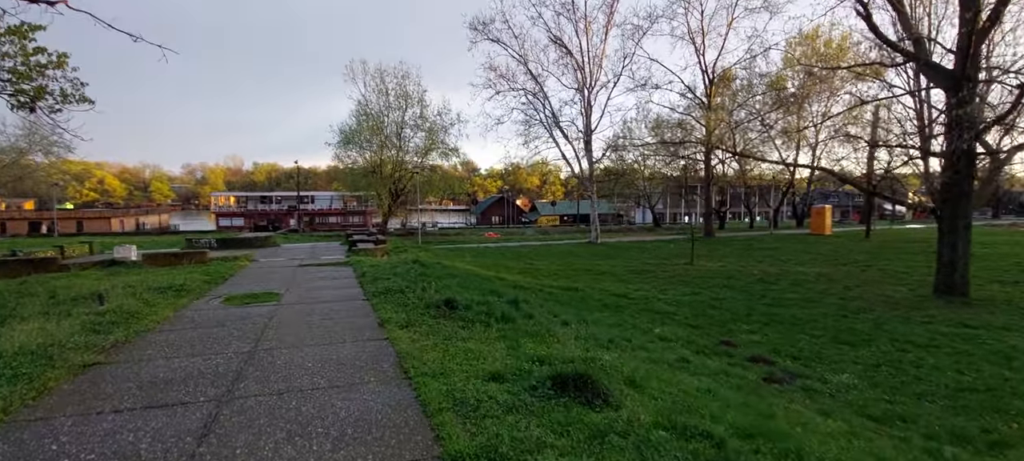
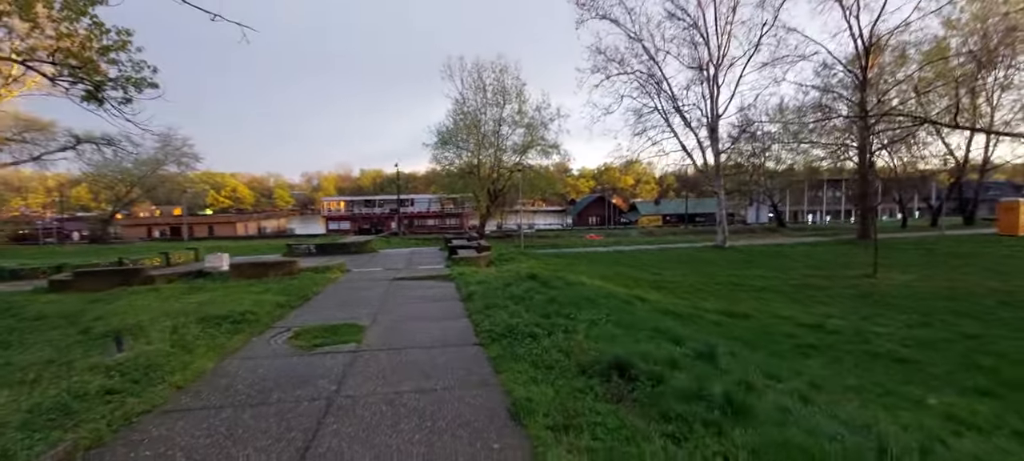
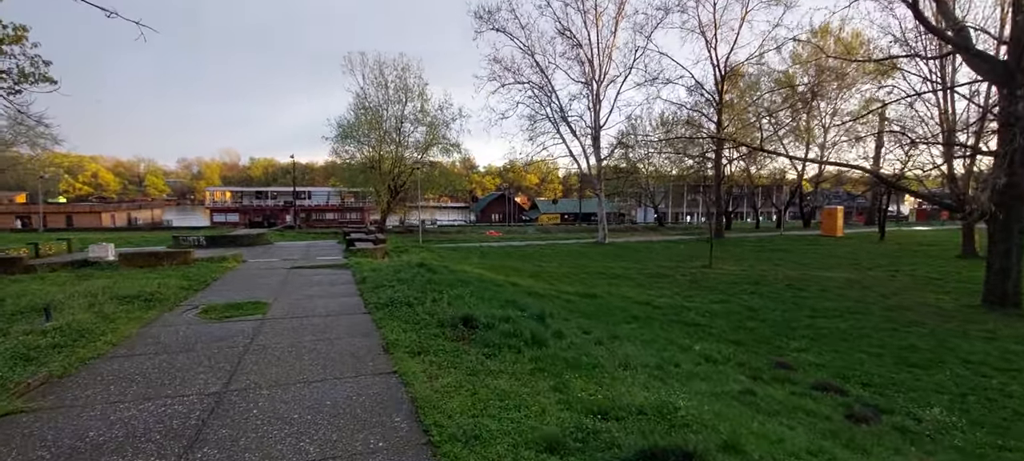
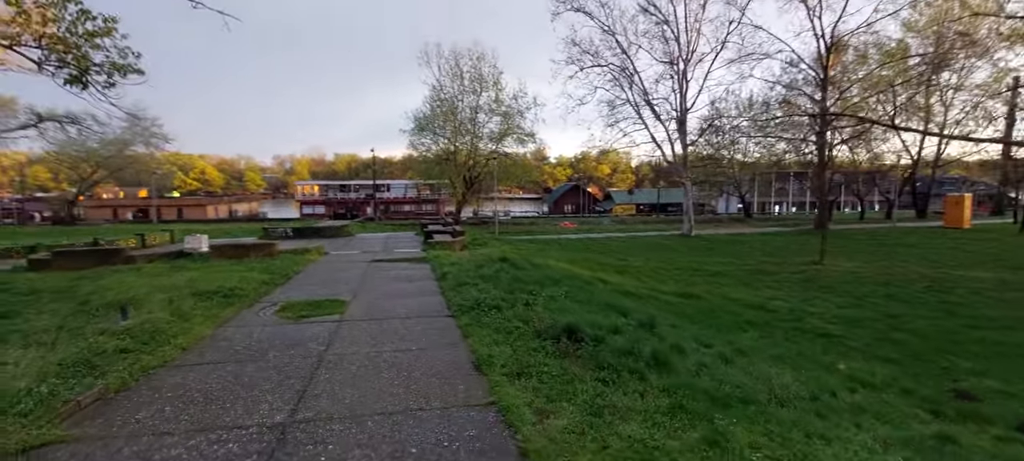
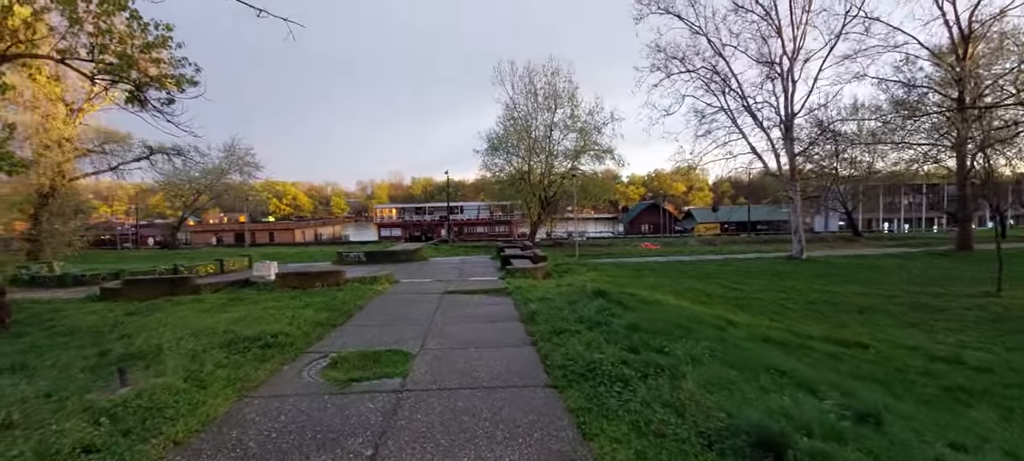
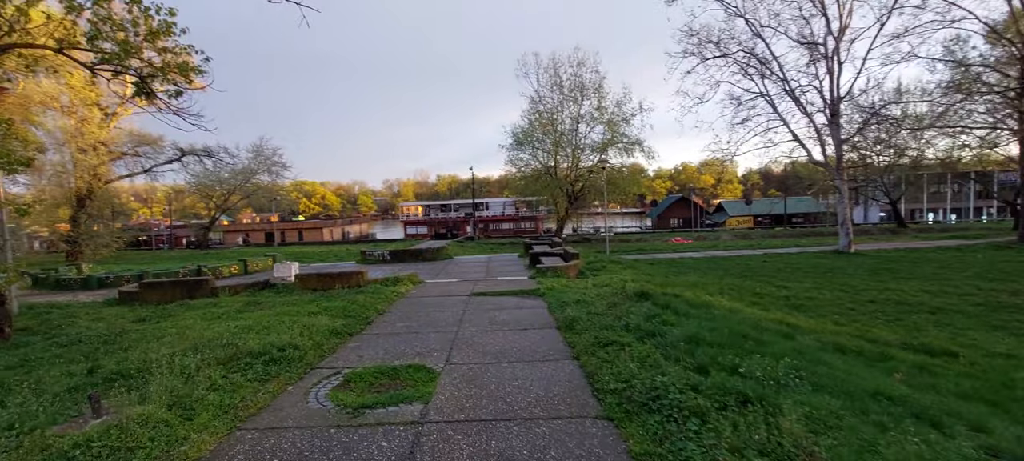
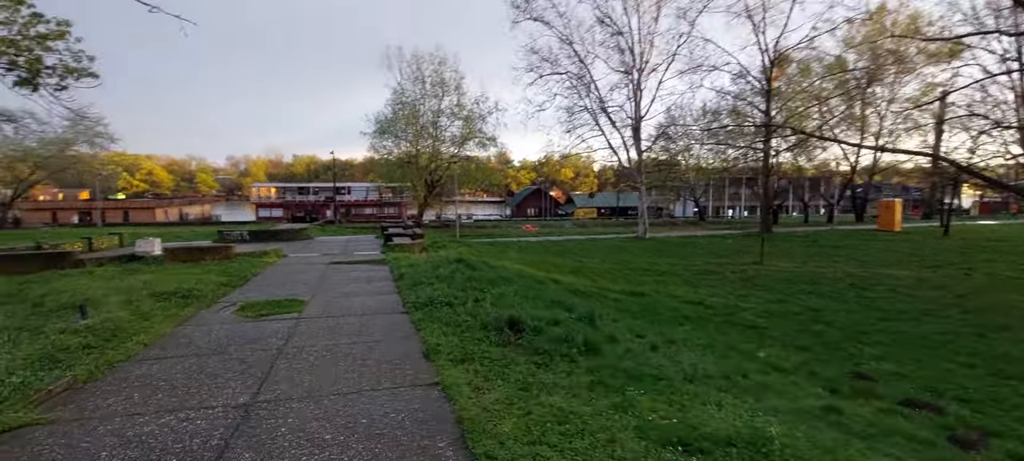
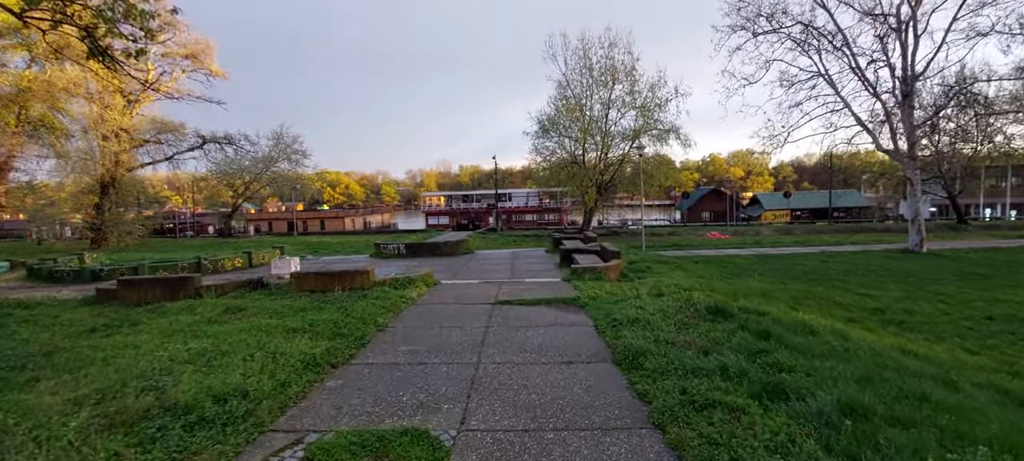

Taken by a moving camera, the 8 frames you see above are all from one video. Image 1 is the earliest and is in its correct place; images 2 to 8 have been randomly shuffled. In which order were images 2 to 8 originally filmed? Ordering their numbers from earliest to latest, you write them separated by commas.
3, 7, 4, 2, 5, 6, 8
